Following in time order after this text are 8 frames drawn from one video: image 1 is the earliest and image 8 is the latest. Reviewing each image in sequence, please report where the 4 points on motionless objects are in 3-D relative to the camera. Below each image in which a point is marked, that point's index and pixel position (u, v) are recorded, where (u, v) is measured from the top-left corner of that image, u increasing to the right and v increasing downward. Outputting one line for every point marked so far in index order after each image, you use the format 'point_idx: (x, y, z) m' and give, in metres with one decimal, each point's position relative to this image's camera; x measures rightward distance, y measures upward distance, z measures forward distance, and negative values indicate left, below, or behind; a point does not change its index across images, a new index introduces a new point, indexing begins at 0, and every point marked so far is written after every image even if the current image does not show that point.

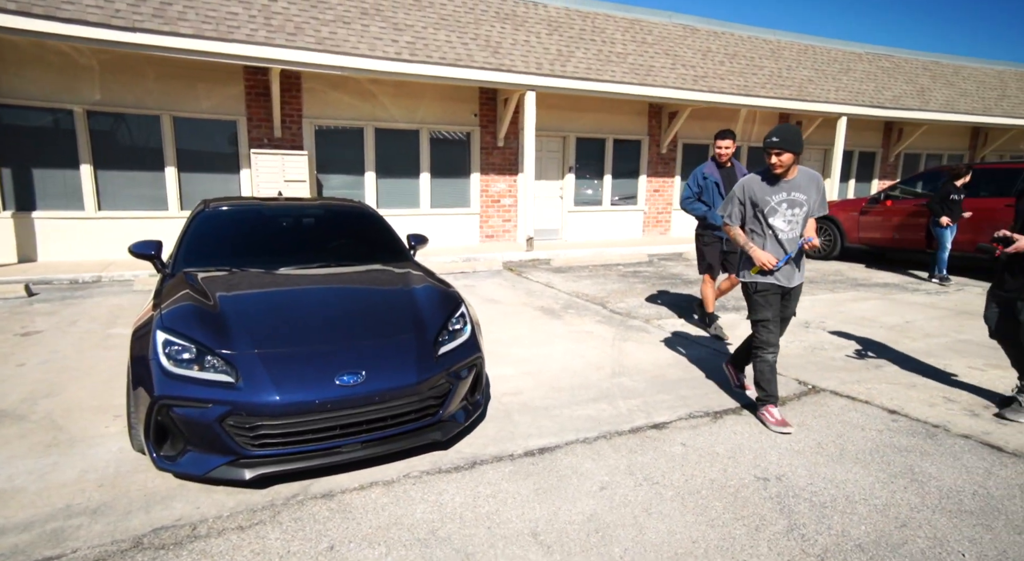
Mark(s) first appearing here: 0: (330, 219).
0: (-1.4, +0.5, +4.3) m
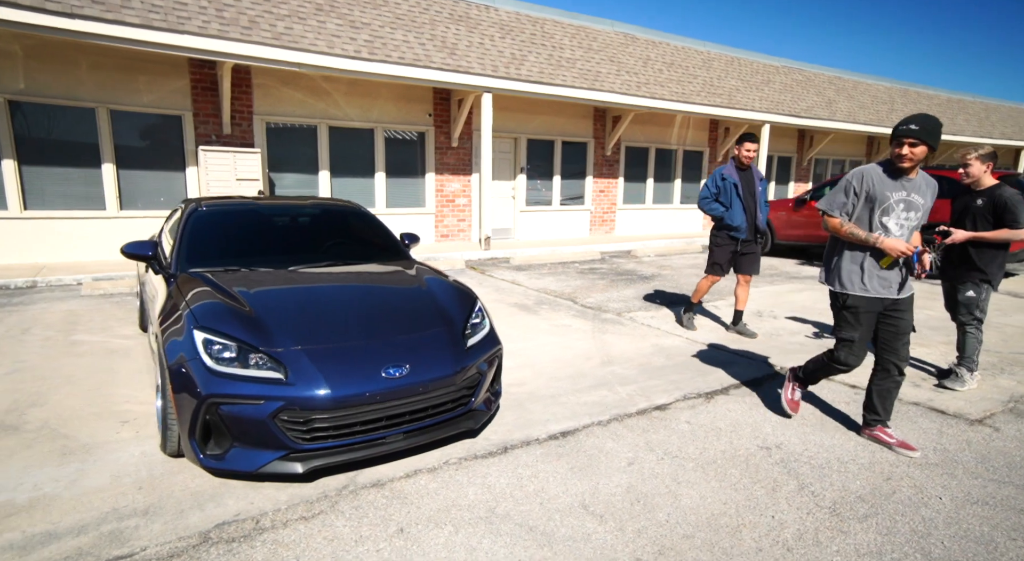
0: (-1.5, +0.5, +4.3) m
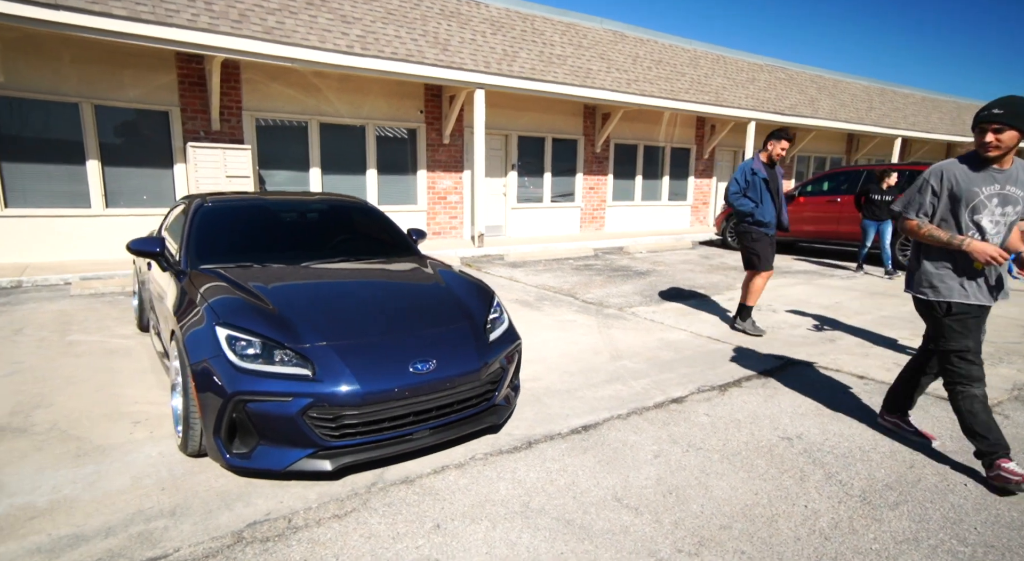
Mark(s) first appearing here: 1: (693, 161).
0: (-1.4, +0.5, +4.2) m
1: (+5.5, +3.7, +16.4) m
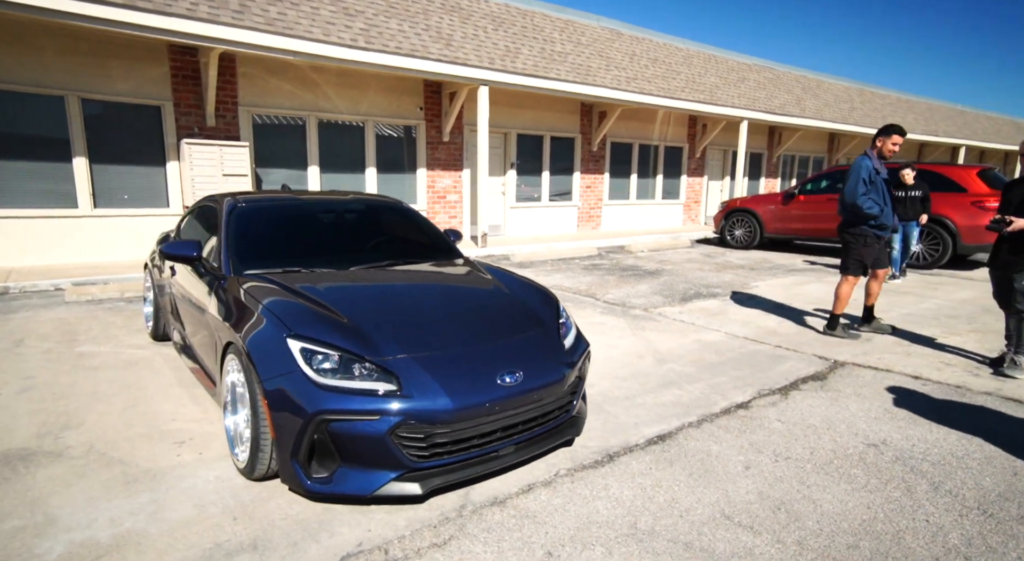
0: (-1.0, +0.5, +4.0) m
1: (+5.3, +3.7, +16.5) m
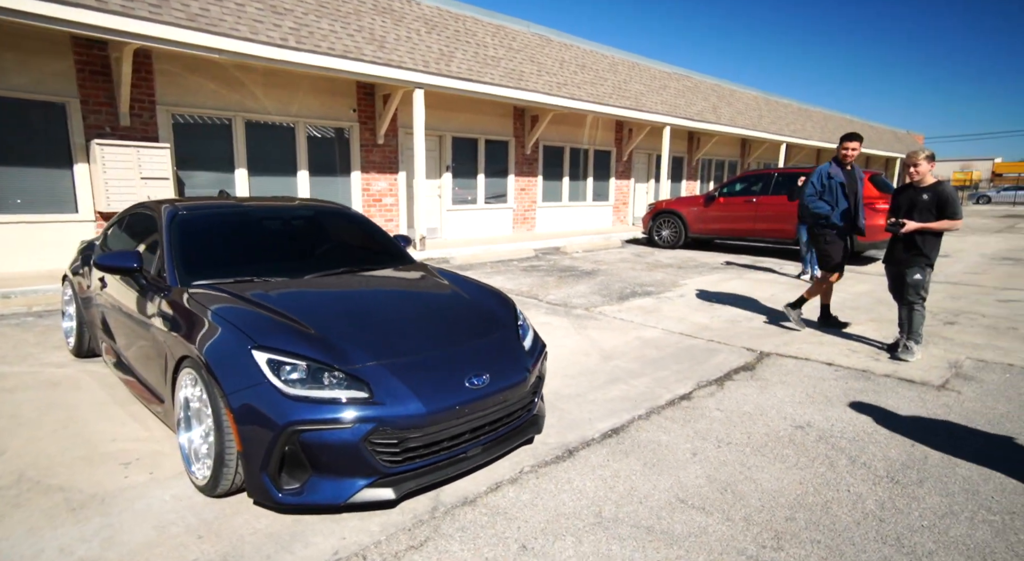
0: (-1.4, +0.4, +3.9) m
1: (+3.2, +3.8, +17.1) m
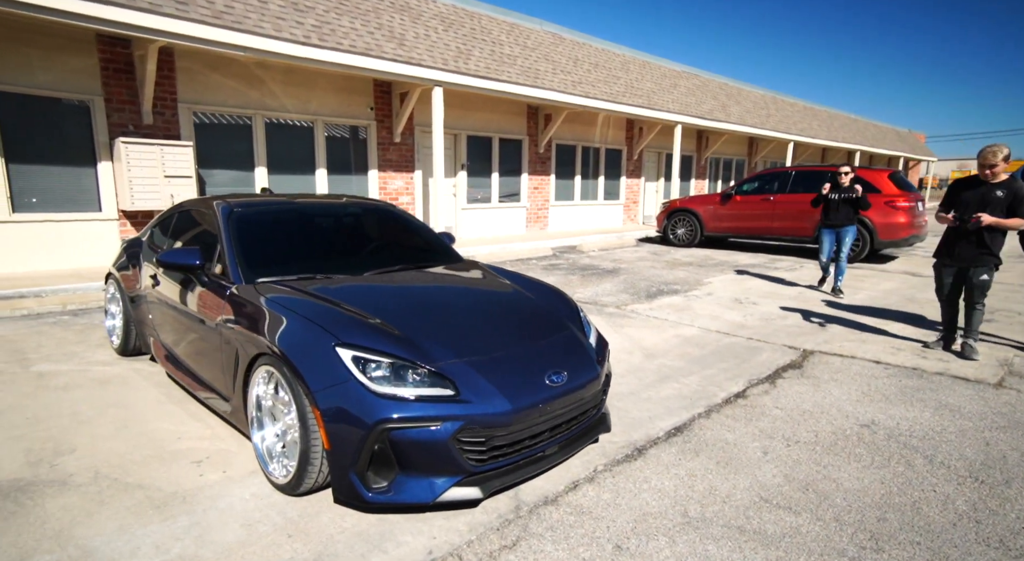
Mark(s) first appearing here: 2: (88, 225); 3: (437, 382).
0: (-1.0, +0.5, +3.9) m
1: (+3.6, +3.8, +17.1) m
2: (-6.1, +0.8, +7.7) m
3: (-0.3, -0.4, +2.2) m
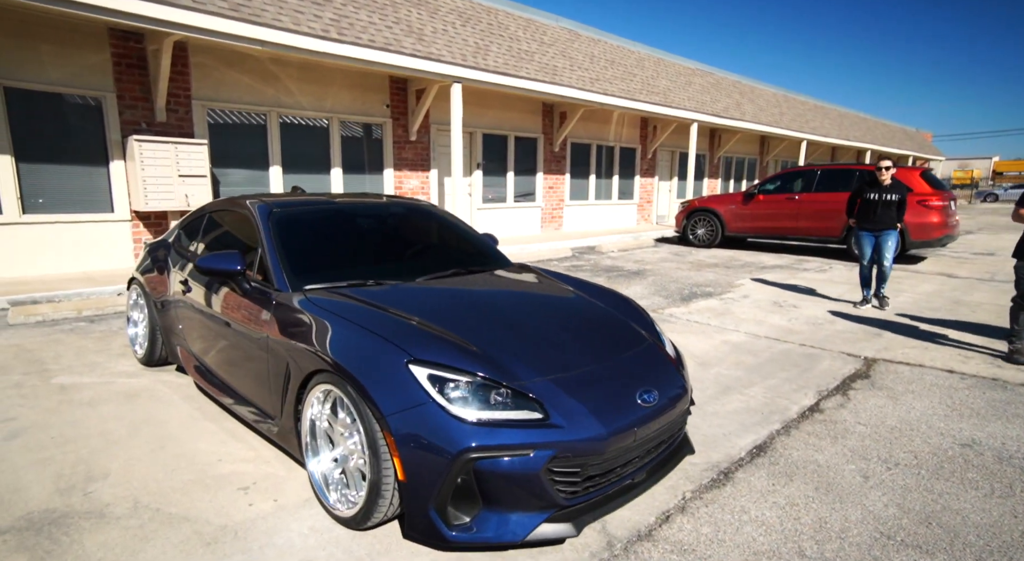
0: (-0.7, +0.4, +3.6) m
1: (+4.0, +3.8, +16.8) m
2: (-5.7, +0.8, +7.4) m
3: (0.0, -0.5, +2.0) m
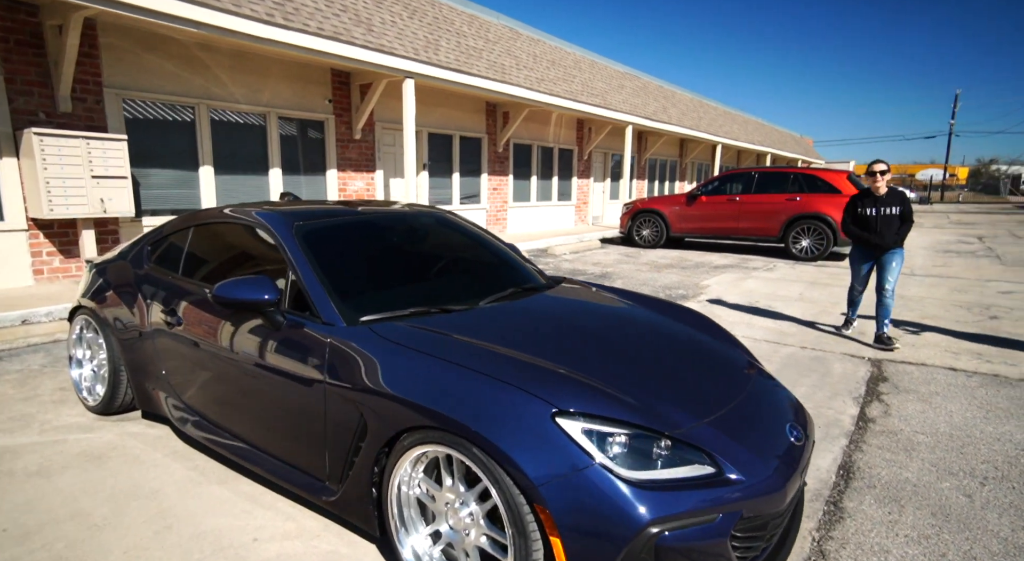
0: (-0.4, +0.3, +3.2) m
1: (+2.0, +3.7, +16.9) m
2: (-6.0, +0.5, +6.2) m
3: (+0.6, -0.5, +1.6) m
